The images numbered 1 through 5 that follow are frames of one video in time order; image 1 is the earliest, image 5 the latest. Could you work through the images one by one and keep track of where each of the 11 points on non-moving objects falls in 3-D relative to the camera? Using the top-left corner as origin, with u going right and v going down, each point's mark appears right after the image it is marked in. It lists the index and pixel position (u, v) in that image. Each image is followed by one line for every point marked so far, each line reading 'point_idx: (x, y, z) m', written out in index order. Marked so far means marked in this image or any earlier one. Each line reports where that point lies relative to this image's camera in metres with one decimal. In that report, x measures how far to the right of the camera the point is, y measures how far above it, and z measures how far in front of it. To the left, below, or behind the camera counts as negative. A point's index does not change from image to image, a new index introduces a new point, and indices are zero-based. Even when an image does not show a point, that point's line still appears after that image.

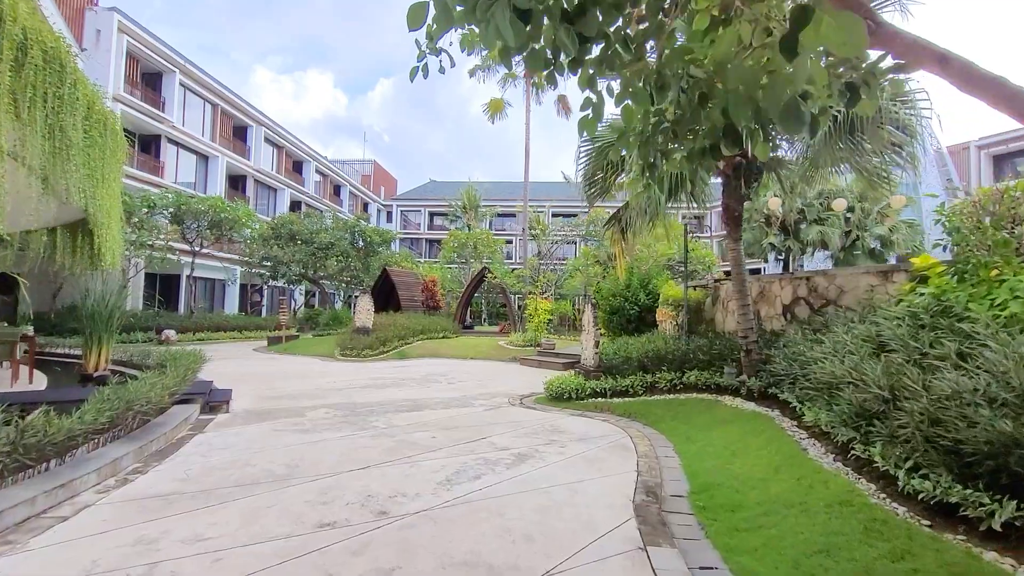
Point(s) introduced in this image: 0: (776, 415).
0: (+2.8, -1.4, +5.2) m
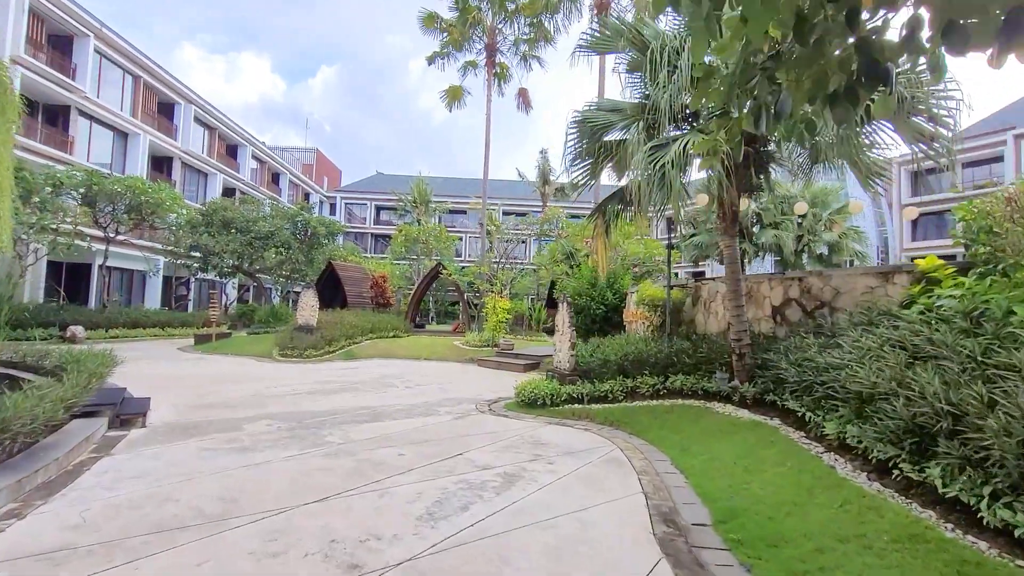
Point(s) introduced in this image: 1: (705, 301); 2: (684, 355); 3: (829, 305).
0: (+2.6, -1.4, +4.9) m
1: (+2.9, -0.2, +7.3) m
2: (+2.4, -0.9, +6.8) m
3: (+3.7, -0.2, +5.6) m
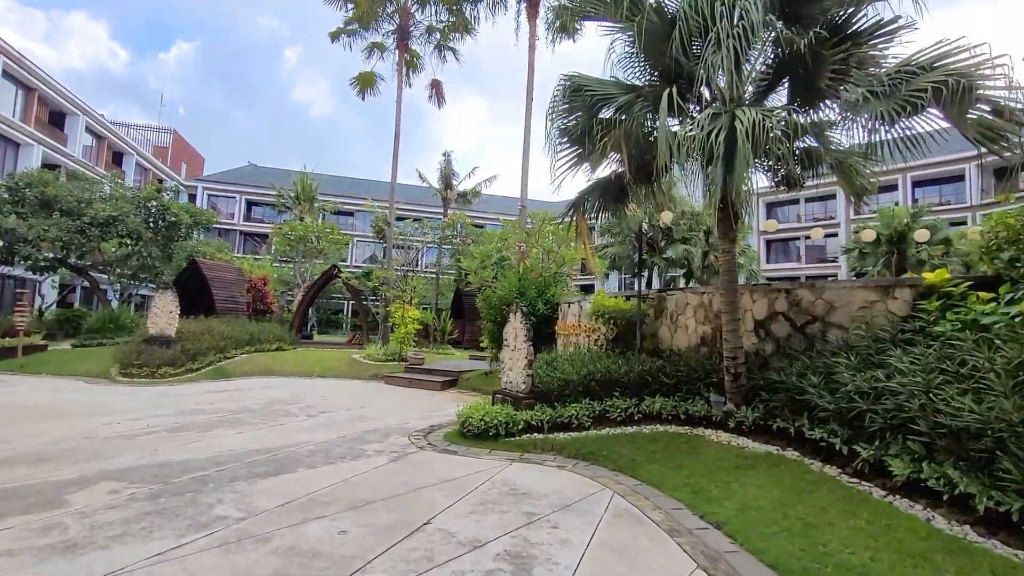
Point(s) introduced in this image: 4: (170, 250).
0: (+2.5, -1.5, +4.2) m
1: (+2.2, -0.3, +6.7) m
2: (+1.8, -1.1, +6.0) m
3: (+3.3, -0.3, +5.2) m
4: (-12.0, +1.3, +17.1) m
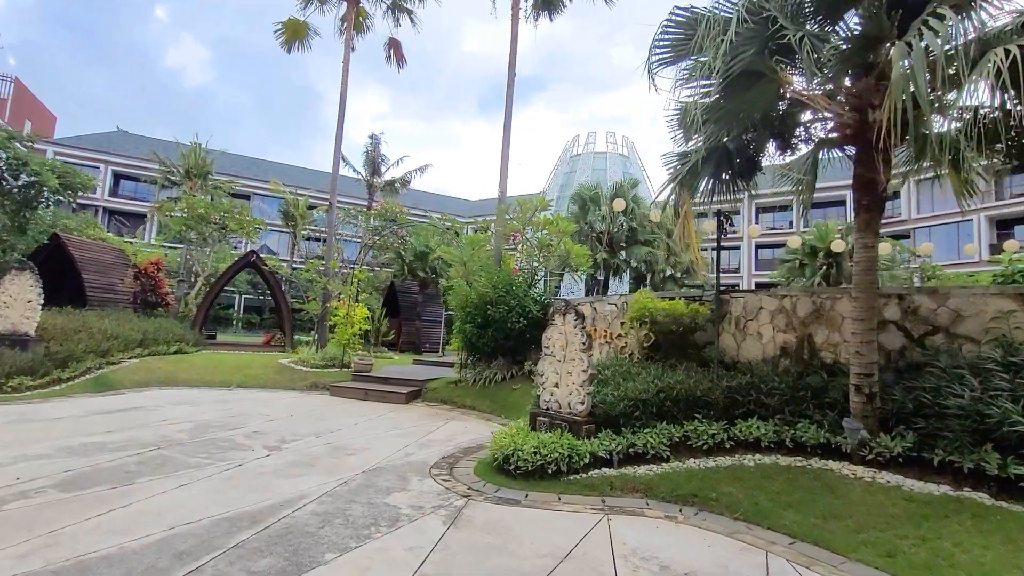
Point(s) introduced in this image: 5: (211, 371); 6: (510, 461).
0: (+3.4, -1.5, +3.4) m
1: (+2.7, -0.4, +5.8) m
2: (+2.4, -1.1, +5.0) m
3: (+4.1, -0.4, +4.6) m
4: (-13.2, +1.8, +13.1) m
5: (-6.4, -1.8, +10.3) m
6: (0.0, -1.7, +4.7) m
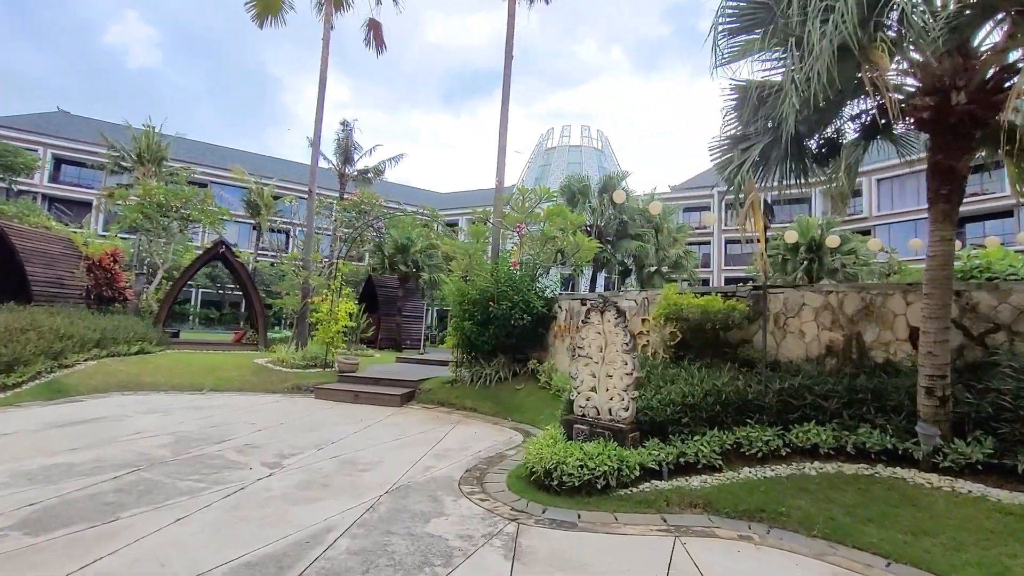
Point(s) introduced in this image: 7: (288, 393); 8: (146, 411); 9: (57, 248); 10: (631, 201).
0: (+3.9, -1.5, +3.2) m
1: (+2.9, -0.3, +5.5) m
2: (+2.7, -1.0, +4.7) m
3: (+4.4, -0.4, +4.4) m
4: (-13.4, +1.9, +11.6) m
5: (-6.4, -1.6, +9.3) m
6: (+0.4, -1.6, +4.2) m
7: (-4.3, -2.0, +9.3) m
8: (-5.2, -1.8, +7.0) m
9: (-10.9, +1.0, +11.8) m
10: (+3.7, +2.7, +15.2) m
